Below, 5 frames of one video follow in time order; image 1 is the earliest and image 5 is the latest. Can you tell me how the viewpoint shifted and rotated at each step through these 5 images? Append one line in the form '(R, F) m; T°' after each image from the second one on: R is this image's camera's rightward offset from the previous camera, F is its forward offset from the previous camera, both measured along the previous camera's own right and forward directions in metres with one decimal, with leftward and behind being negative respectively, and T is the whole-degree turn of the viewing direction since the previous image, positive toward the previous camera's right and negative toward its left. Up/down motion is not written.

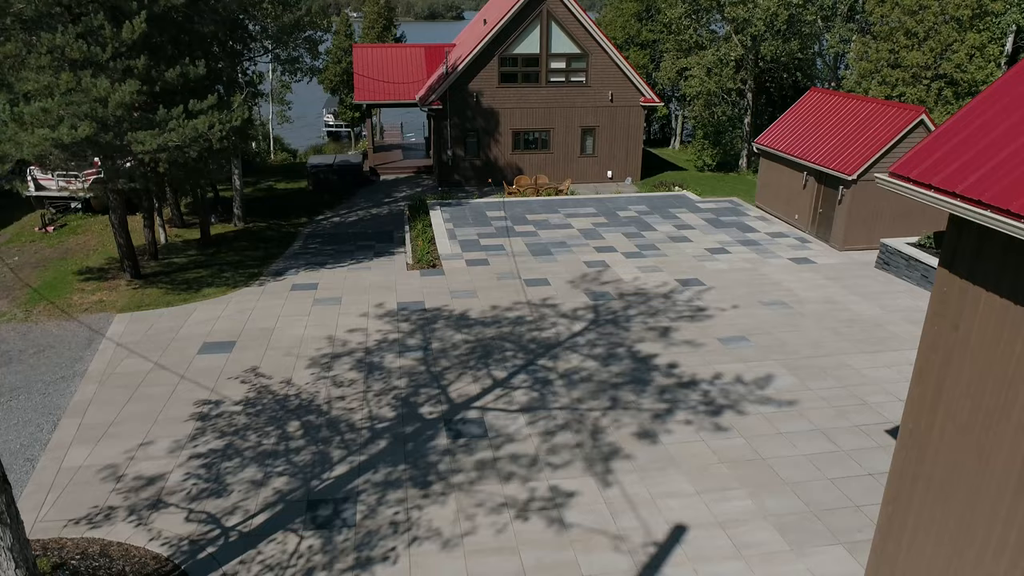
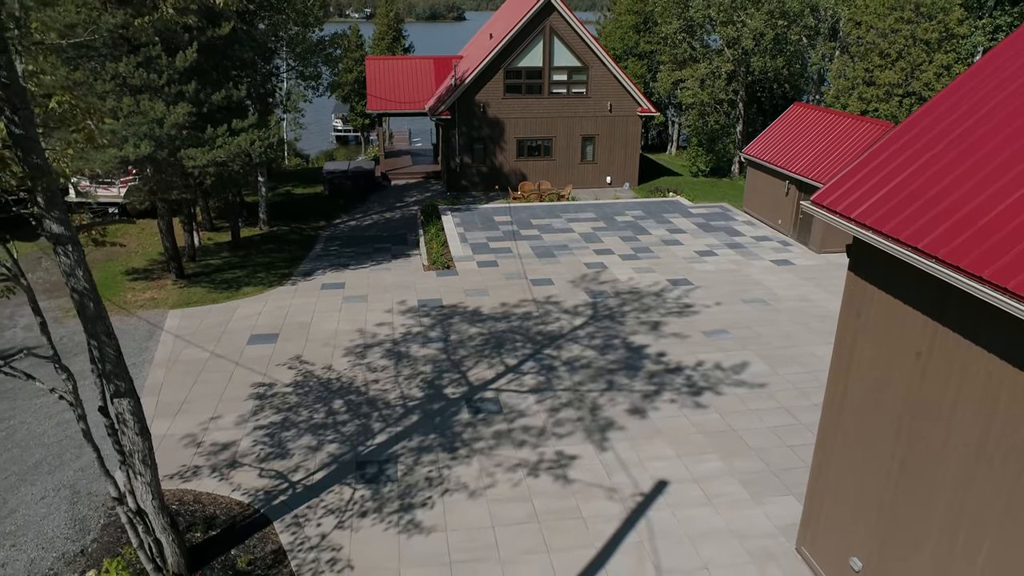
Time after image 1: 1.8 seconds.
(-0.2, -1.5) m; 0°
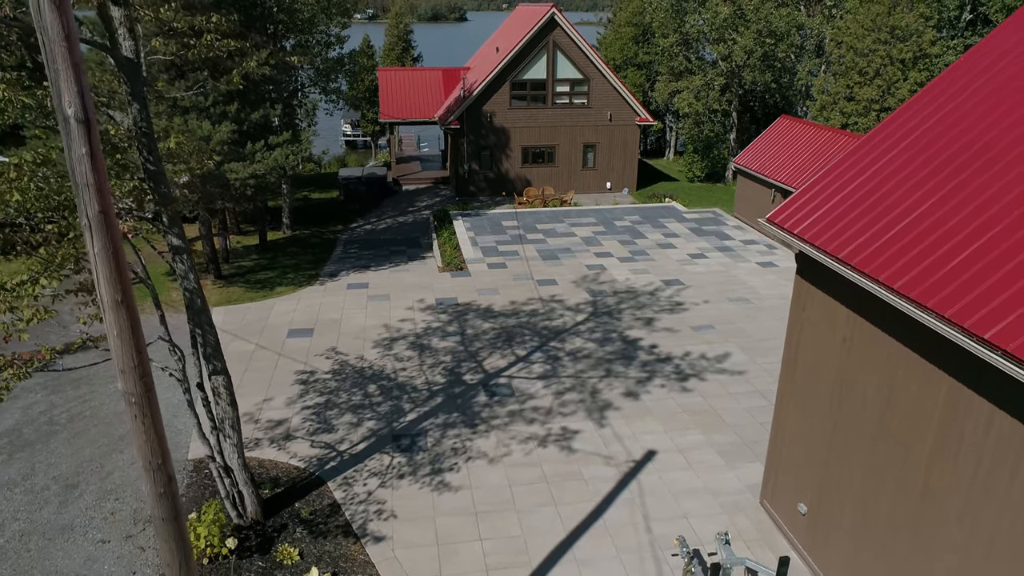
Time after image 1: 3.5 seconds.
(-0.2, -1.5) m; 0°
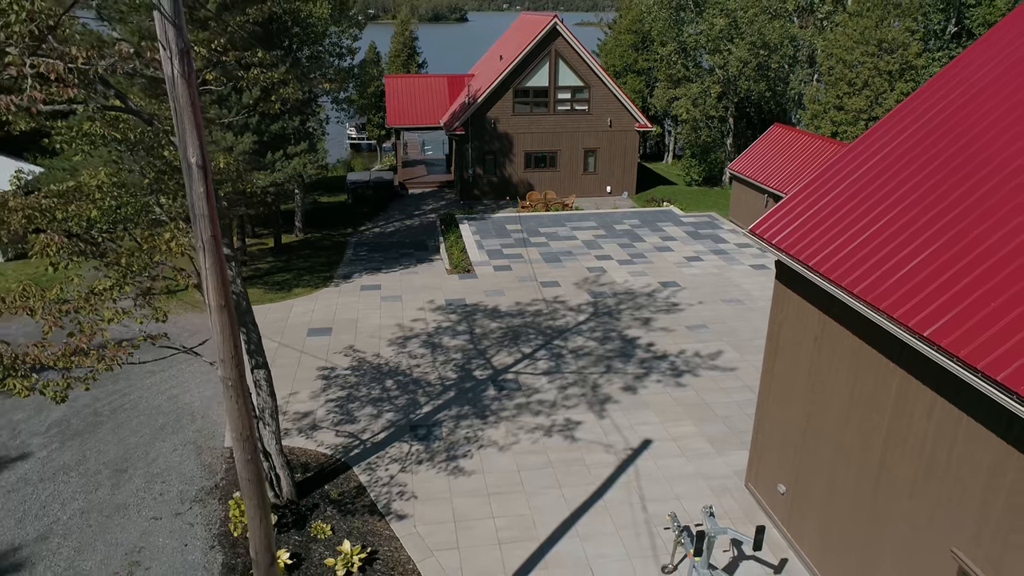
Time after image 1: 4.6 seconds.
(-0.1, -0.9) m; 0°
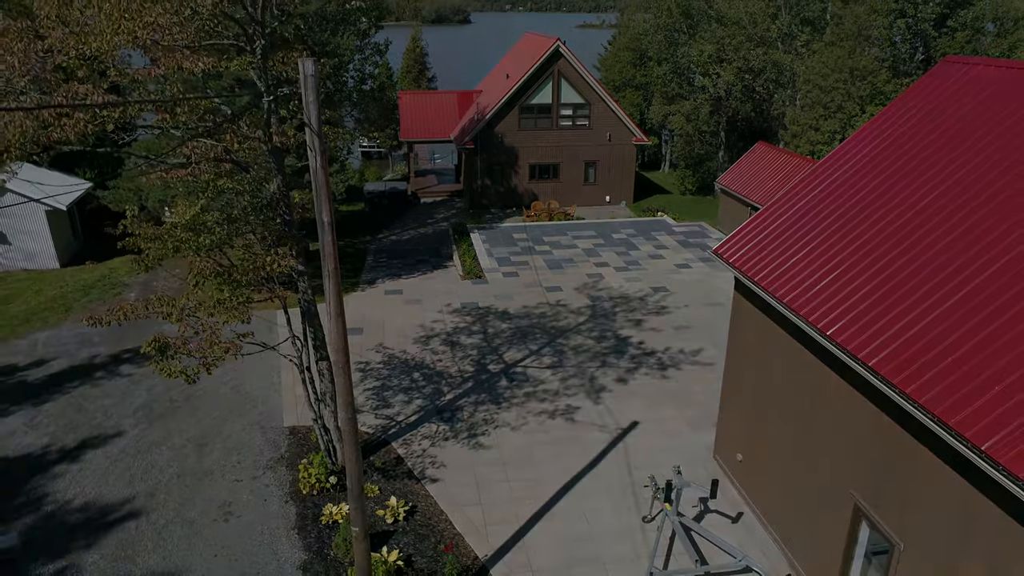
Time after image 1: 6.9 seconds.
(-0.1, -2.1) m; 0°
